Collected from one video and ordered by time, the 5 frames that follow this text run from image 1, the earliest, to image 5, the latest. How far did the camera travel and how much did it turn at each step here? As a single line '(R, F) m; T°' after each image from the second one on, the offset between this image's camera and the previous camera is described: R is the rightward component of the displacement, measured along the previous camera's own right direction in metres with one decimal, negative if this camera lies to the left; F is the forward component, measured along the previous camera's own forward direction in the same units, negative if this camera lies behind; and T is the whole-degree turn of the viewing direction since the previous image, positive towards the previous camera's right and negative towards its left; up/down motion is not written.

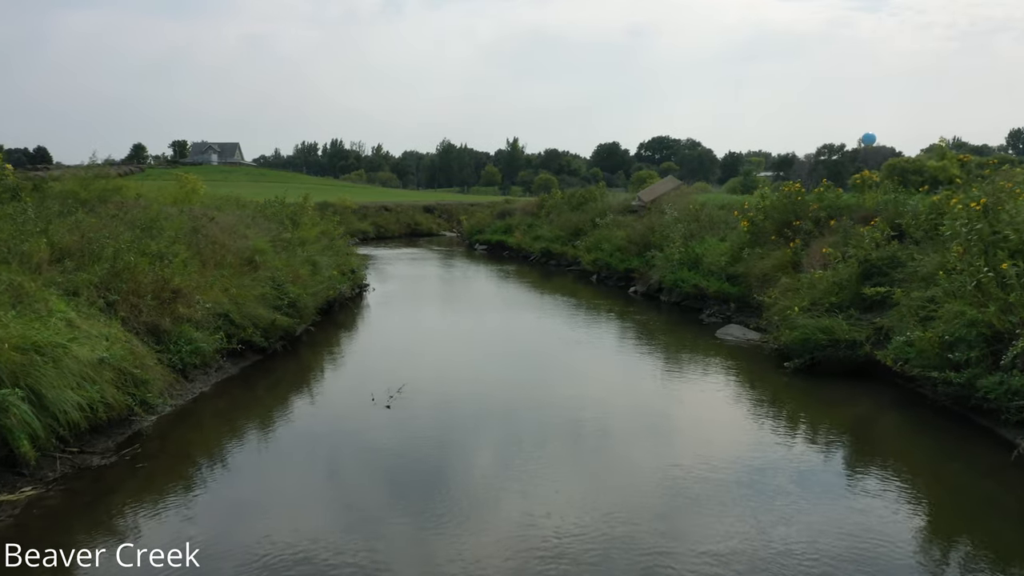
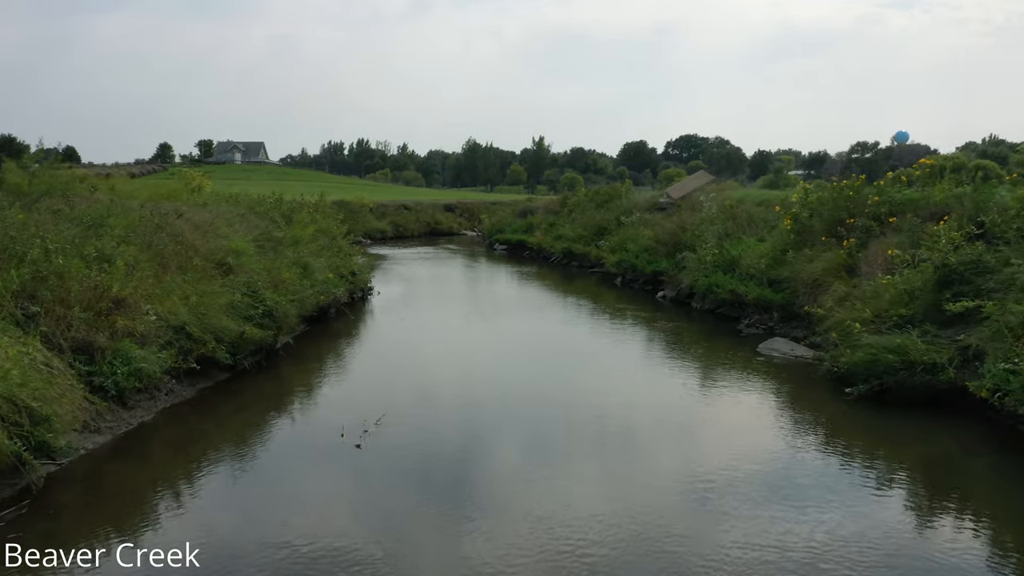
(+0.3, +2.2) m; -2°
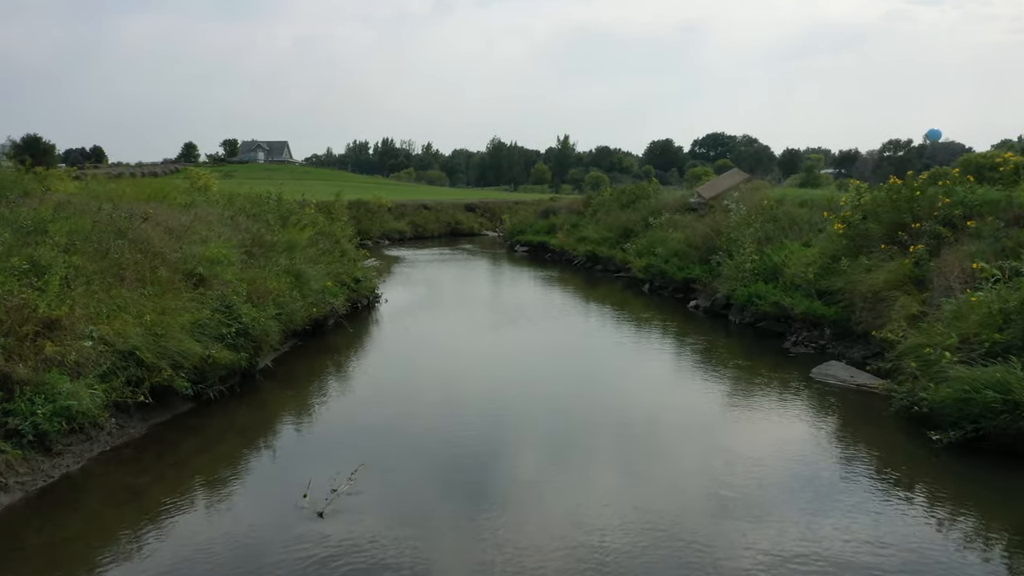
(+0.2, +2.0) m; -2°
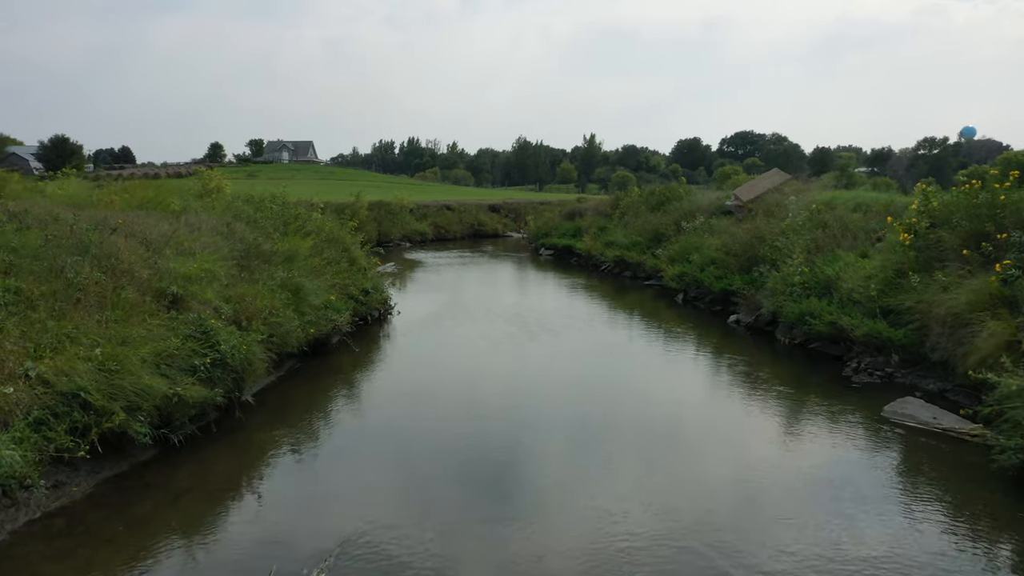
(+0.1, +1.8) m; -2°
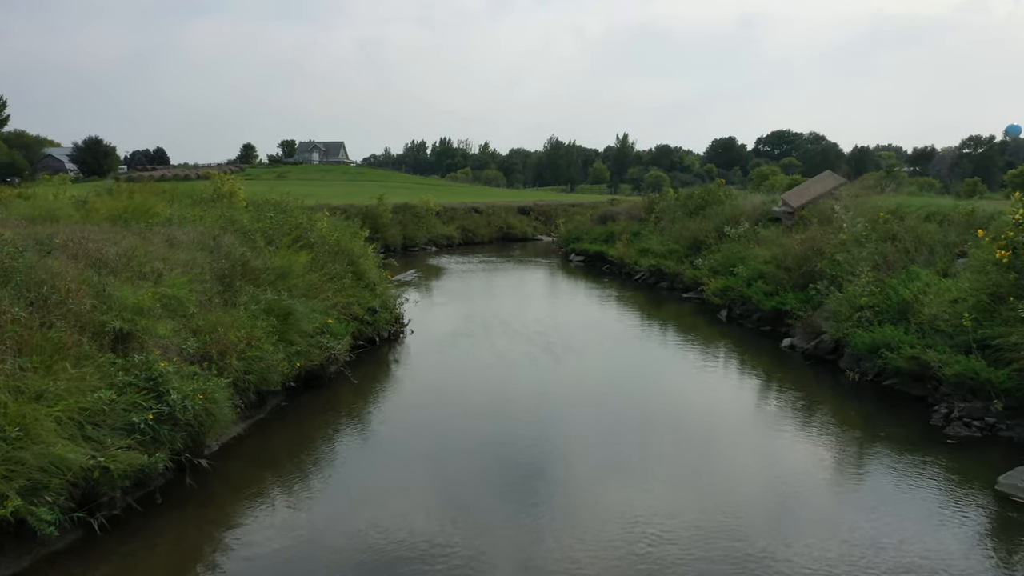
(+0.2, +2.1) m; -3°
